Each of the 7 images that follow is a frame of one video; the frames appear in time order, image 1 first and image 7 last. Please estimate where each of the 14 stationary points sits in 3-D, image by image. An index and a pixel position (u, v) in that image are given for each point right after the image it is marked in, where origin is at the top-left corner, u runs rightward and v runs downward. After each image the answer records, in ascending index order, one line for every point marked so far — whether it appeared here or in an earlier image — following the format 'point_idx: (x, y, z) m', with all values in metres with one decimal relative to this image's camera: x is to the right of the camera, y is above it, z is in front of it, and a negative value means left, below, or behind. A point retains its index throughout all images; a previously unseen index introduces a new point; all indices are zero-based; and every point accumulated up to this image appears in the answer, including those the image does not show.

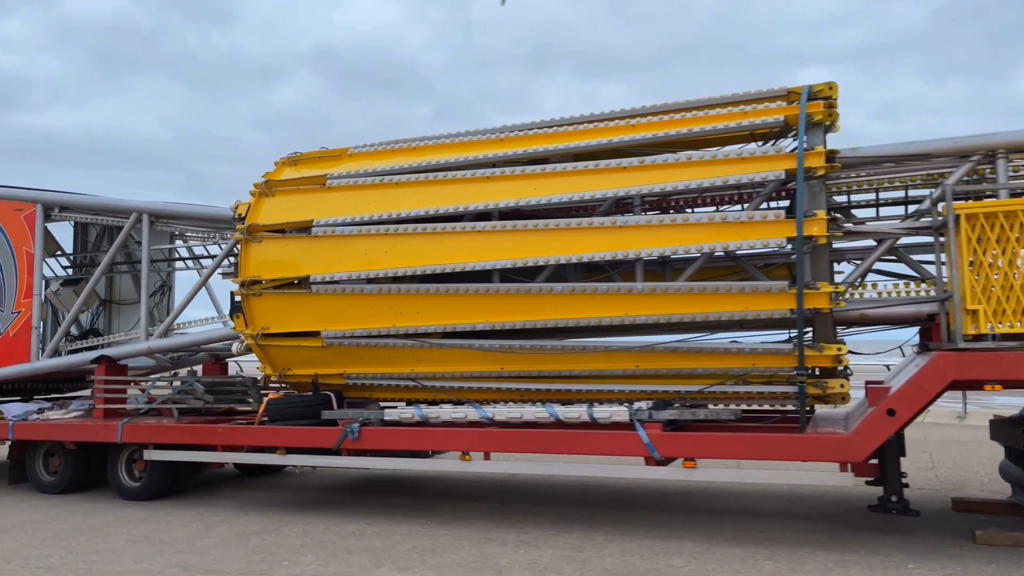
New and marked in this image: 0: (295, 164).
0: (-2.1, +1.2, +7.6) m
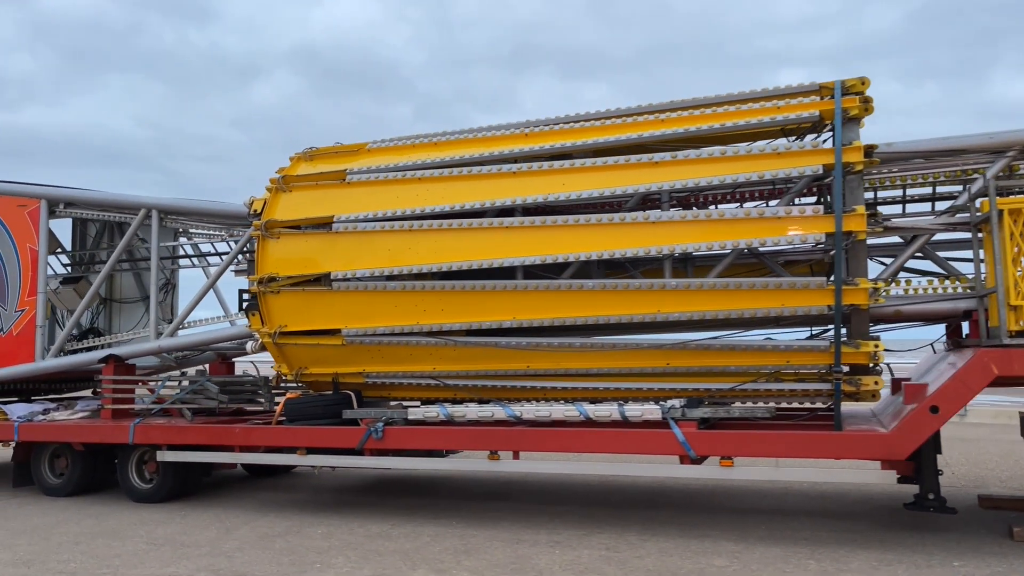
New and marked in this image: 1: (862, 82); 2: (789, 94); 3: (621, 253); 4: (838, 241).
0: (-1.9, +1.2, +7.4) m
1: (+2.6, +1.5, +5.9) m
2: (+2.2, +1.5, +6.2) m
3: (+0.9, +0.3, +6.3) m
4: (+2.4, +0.3, +5.5) m
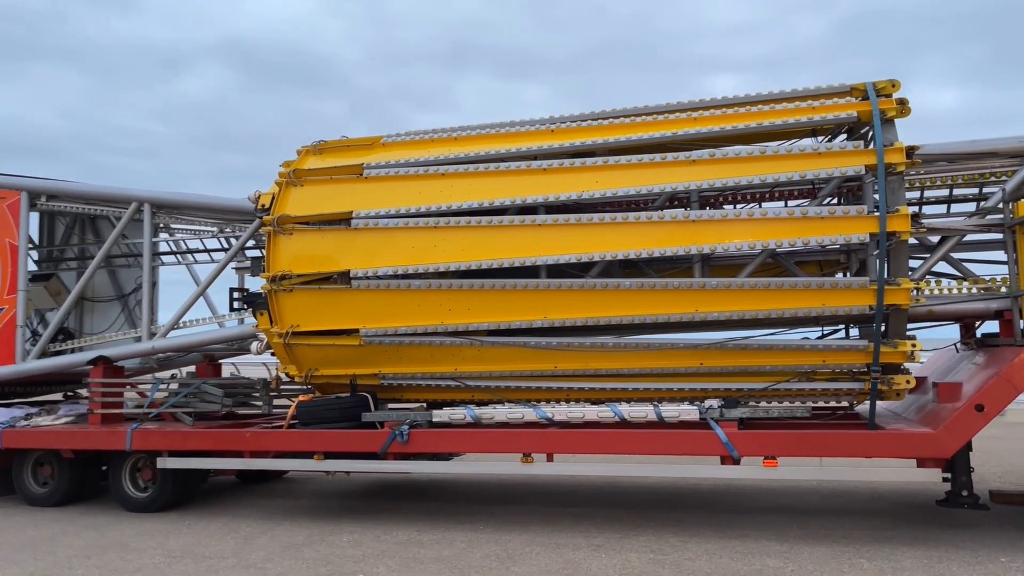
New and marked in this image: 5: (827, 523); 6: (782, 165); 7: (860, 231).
0: (-1.7, +1.2, +7.2) m
1: (+2.8, +1.5, +6.0) m
2: (+2.5, +1.5, +6.2) m
3: (+1.1, +0.3, +6.2) m
4: (+2.7, +0.3, +5.5) m
5: (+2.4, -1.8, +6.0) m
6: (+2.1, +0.9, +6.0) m
7: (+2.6, +0.4, +5.6) m
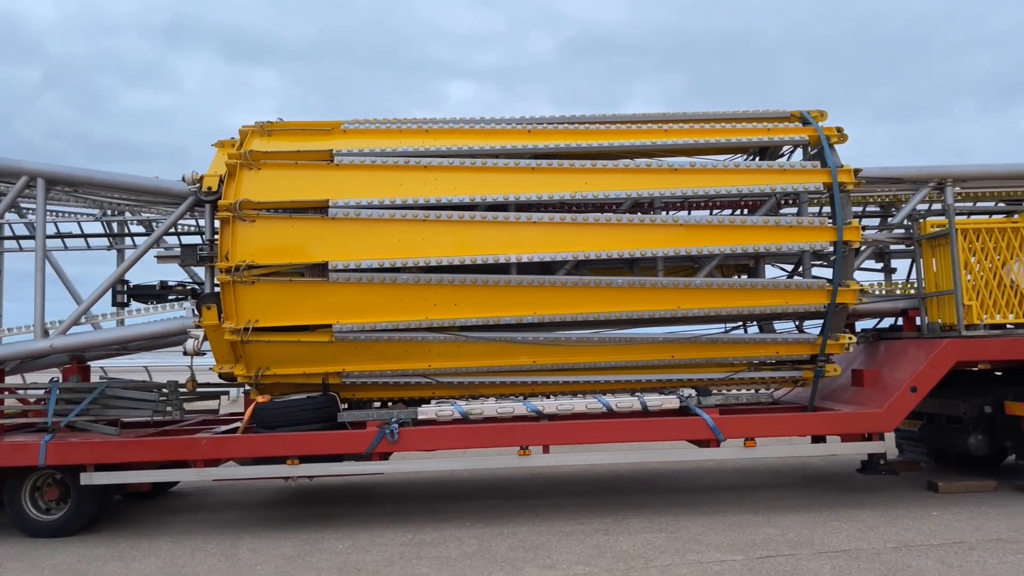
0: (-2.0, +1.3, +6.6) m
1: (+2.7, +1.5, +7.0) m
2: (+2.3, +1.5, +7.1) m
3: (+0.9, +0.3, +6.6) m
4: (+2.7, +0.3, +6.5) m
5: (+2.2, -1.8, +6.8) m
6: (+2.0, +0.9, +6.7) m
7: (+2.6, +0.4, +6.6) m
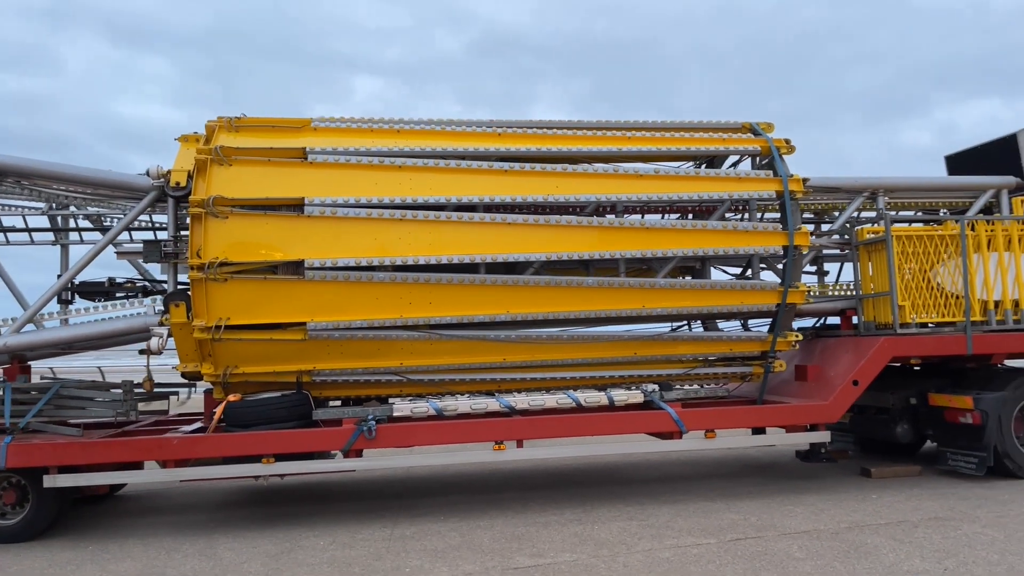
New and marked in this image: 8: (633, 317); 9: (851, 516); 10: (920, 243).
0: (-2.2, +1.3, +6.6) m
1: (+2.4, +1.5, +7.4) m
2: (+2.0, +1.5, +7.5) m
3: (+0.7, +0.3, +6.9) m
4: (+2.4, +0.3, +7.0) m
5: (+1.9, -1.8, +7.3) m
6: (+1.7, +0.9, +7.1) m
7: (+2.3, +0.4, +7.0) m
8: (+1.1, -0.2, +6.9) m
9: (+2.5, -1.6, +5.8) m
10: (+3.6, +0.4, +7.0) m
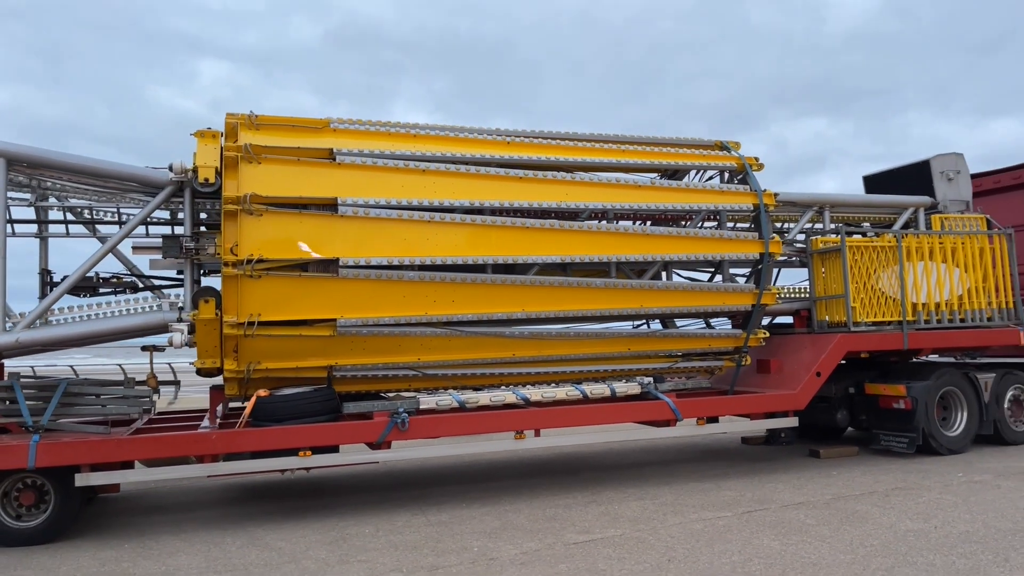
0: (-2.1, +1.3, +6.6) m
1: (+2.3, +1.5, +8.3) m
2: (+1.9, +1.4, +8.2) m
3: (+0.7, +0.3, +7.4) m
4: (+2.4, +0.3, +7.8) m
5: (+1.8, -1.8, +8.0) m
6: (+1.7, +0.9, +7.9) m
7: (+2.3, +0.4, +7.8) m
8: (+1.1, -0.3, +7.5) m
9: (+2.6, -1.7, +6.7) m
10: (+3.5, +0.4, +8.0) m
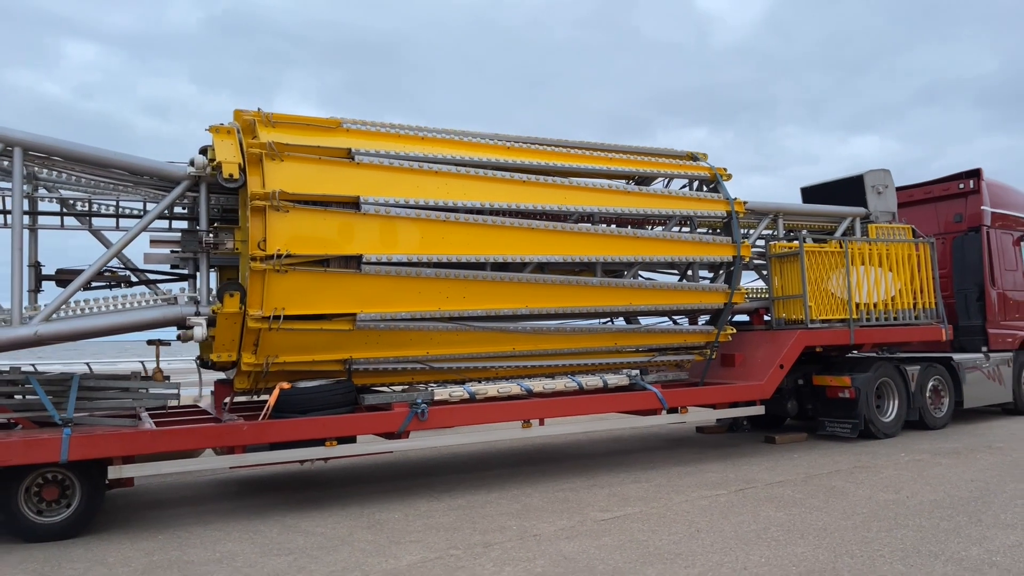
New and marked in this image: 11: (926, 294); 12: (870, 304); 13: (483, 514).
0: (-2.0, +1.4, +6.7) m
1: (+2.1, +1.5, +9.0) m
2: (+1.7, +1.5, +8.9) m
3: (+0.7, +0.3, +7.9) m
4: (+2.3, +0.3, +8.5) m
5: (+1.7, -1.8, +8.6) m
6: (+1.6, +0.9, +8.5) m
7: (+2.2, +0.4, +8.5) m
8: (+1.1, -0.2, +8.1) m
9: (+2.7, -1.7, +7.4) m
10: (+3.4, +0.3, +8.9) m
11: (+5.1, -0.1, +10.0) m
12: (+4.1, -0.2, +9.3) m
13: (-0.3, -1.7, +6.0) m
